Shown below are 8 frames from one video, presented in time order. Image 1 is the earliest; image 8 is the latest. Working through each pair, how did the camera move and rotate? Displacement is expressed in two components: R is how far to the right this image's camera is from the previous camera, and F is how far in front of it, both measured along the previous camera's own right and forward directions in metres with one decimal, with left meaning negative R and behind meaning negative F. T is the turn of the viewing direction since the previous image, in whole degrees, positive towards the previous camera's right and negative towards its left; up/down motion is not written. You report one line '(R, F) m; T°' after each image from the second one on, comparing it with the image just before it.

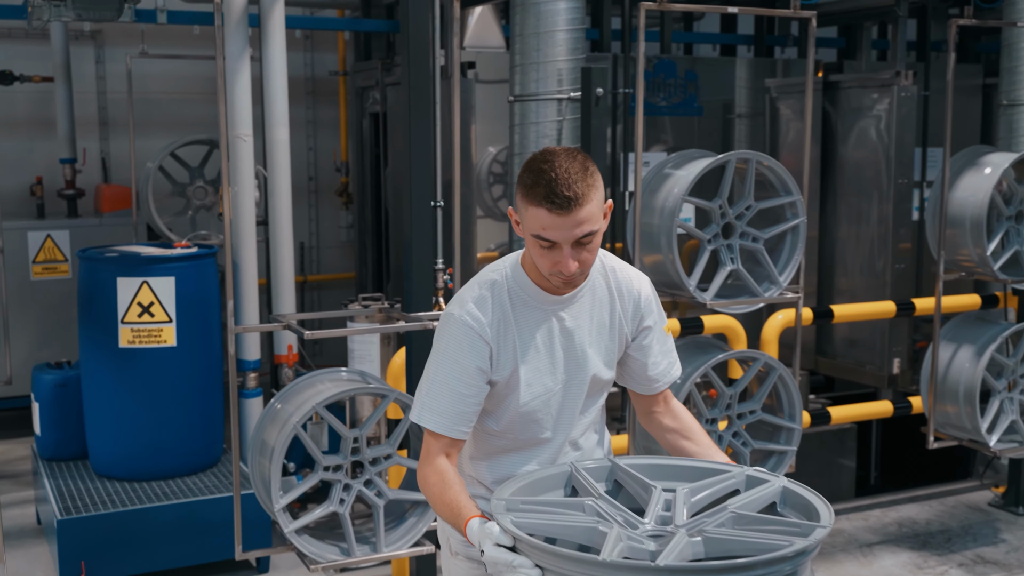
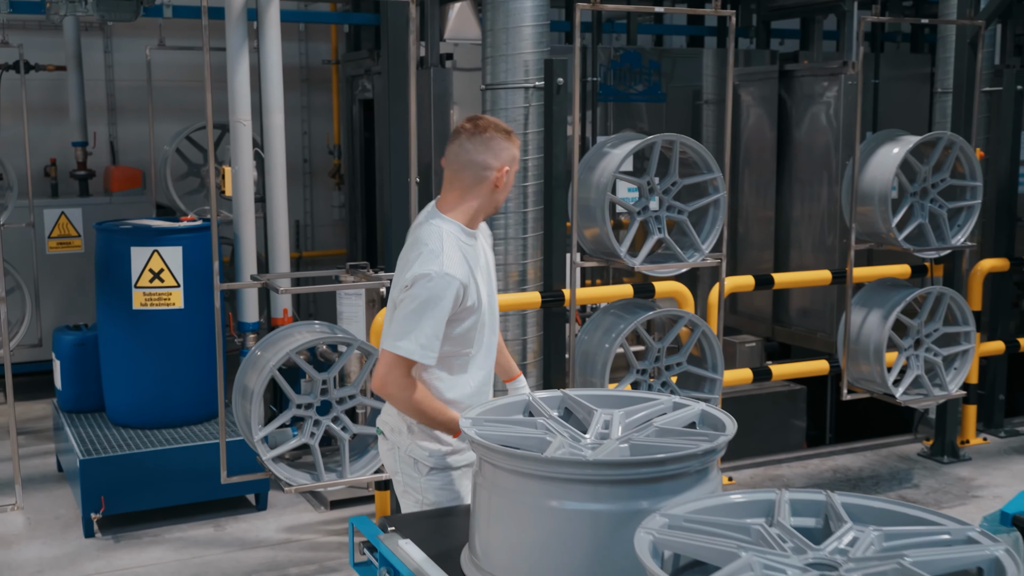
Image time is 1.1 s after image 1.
(+0.1, -0.5) m; 0°
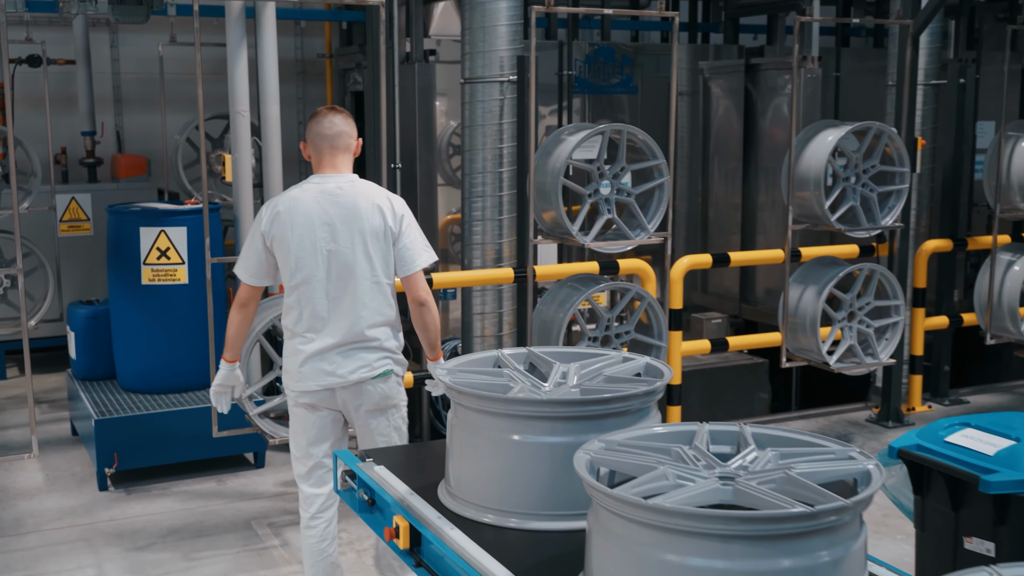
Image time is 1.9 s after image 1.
(+0.1, -0.4) m; 0°
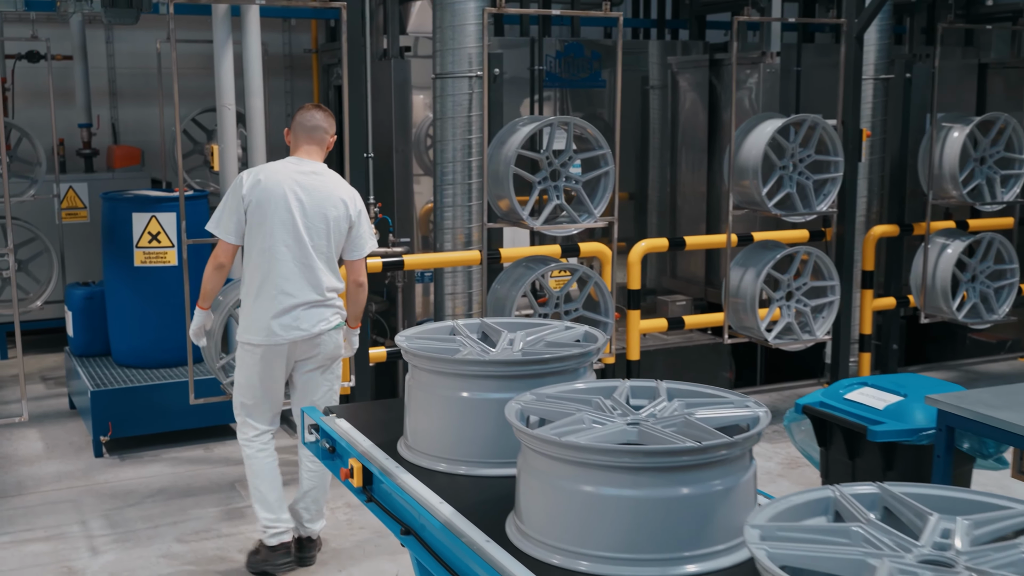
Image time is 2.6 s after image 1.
(+0.1, -0.4) m; 0°
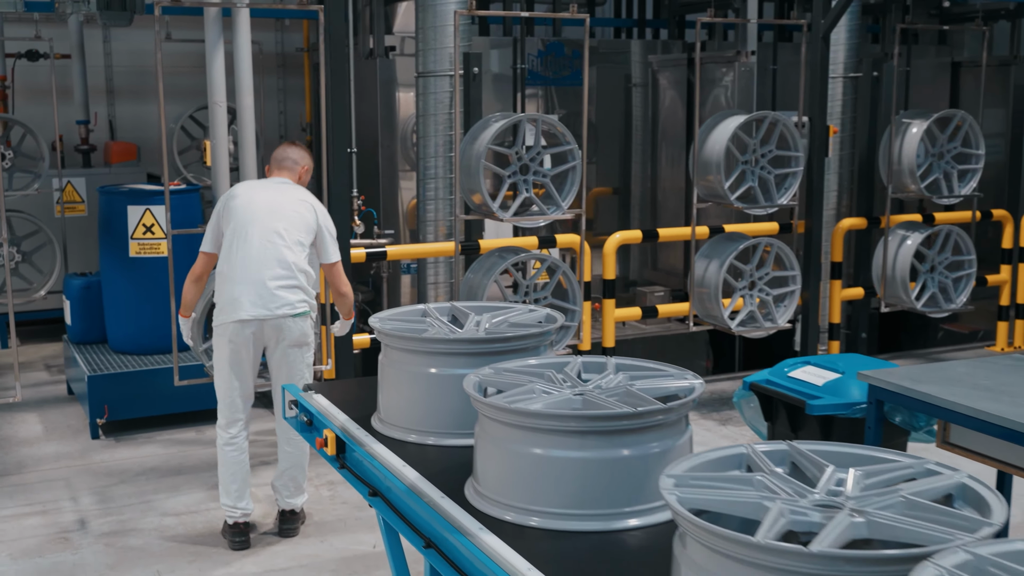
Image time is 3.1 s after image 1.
(+0.1, -0.2) m; 0°
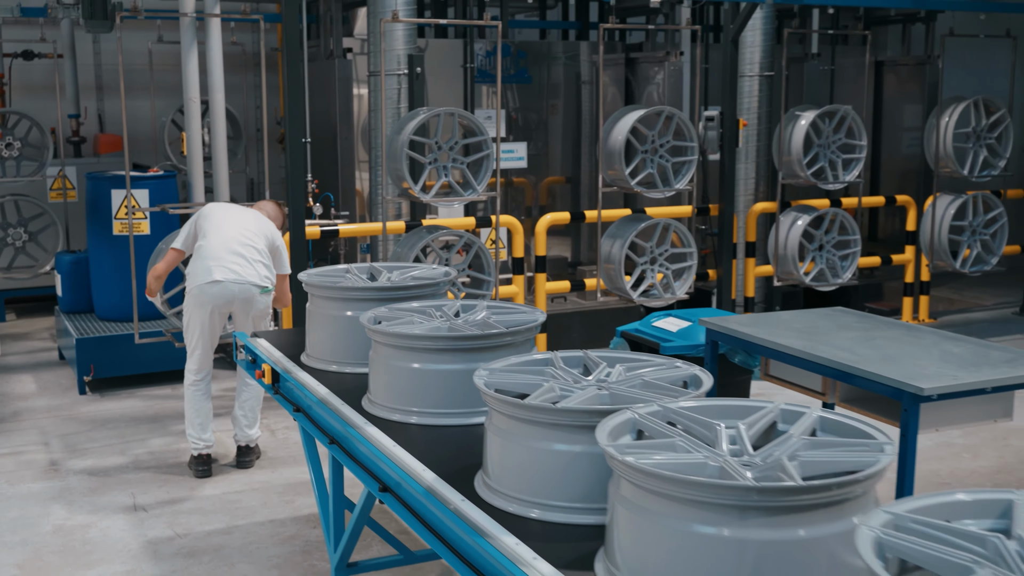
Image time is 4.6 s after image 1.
(+0.3, -0.7) m; 0°
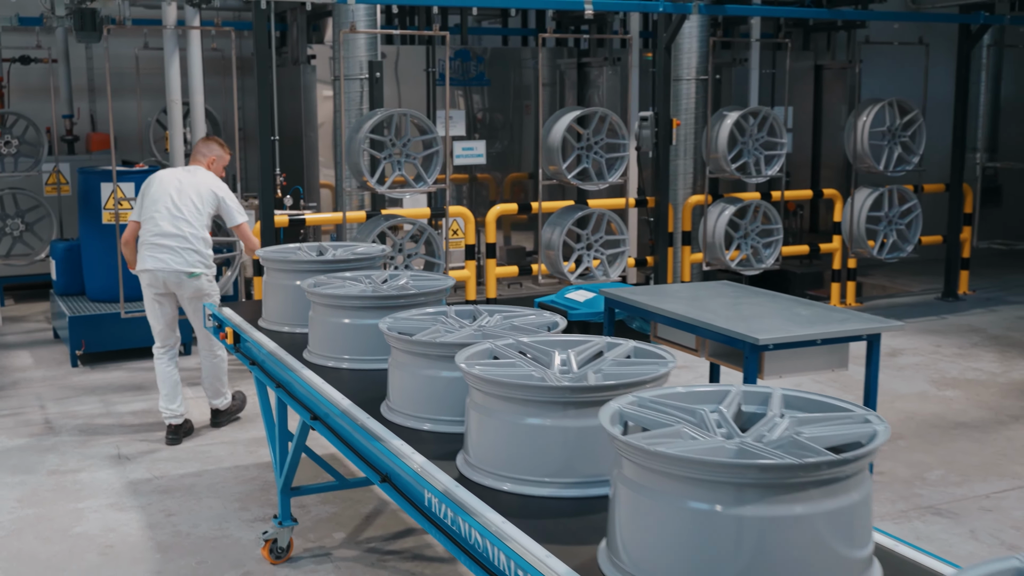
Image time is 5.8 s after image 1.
(+0.2, -0.7) m; 0°
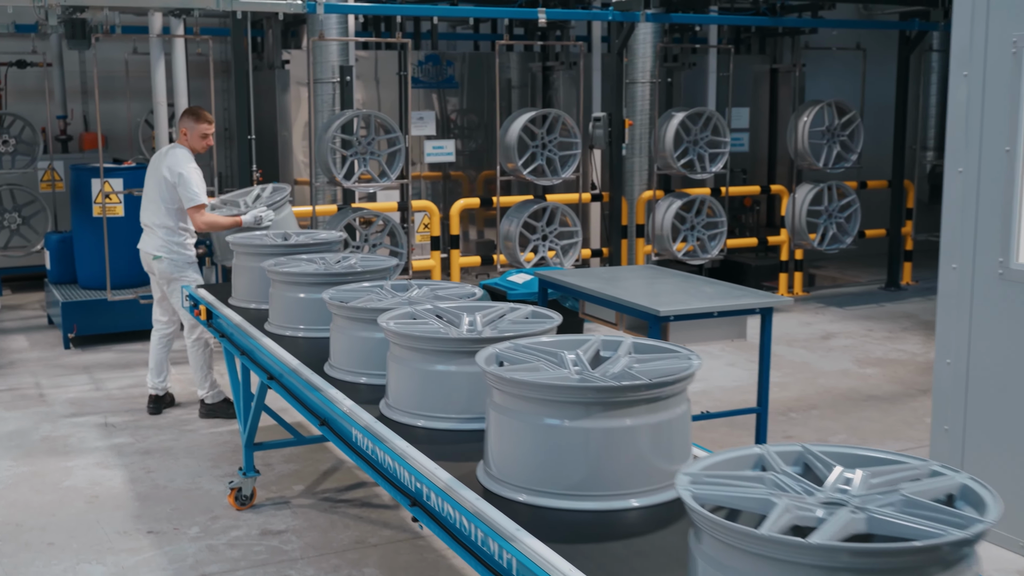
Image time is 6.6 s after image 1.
(+0.2, -0.5) m; 0°
